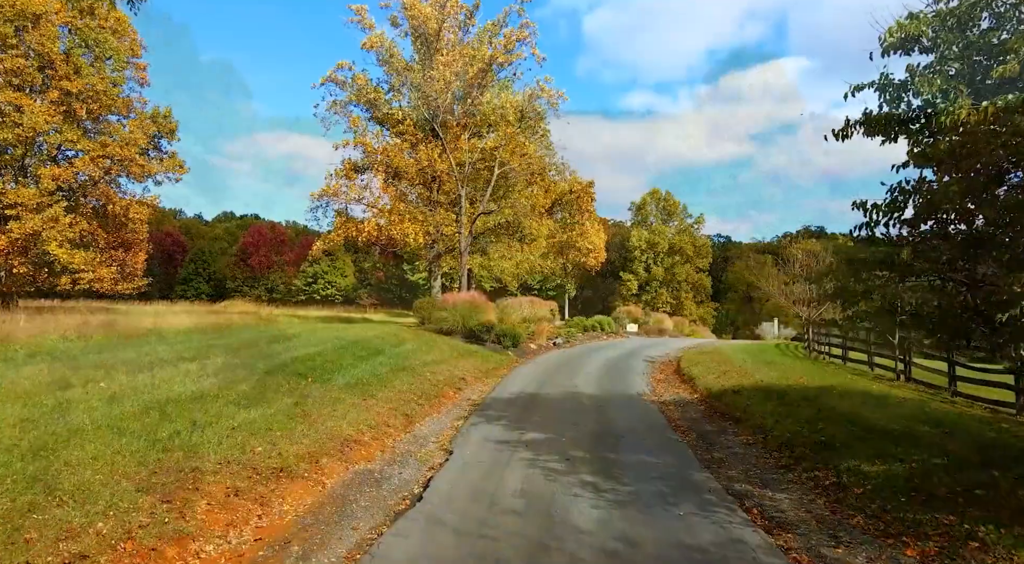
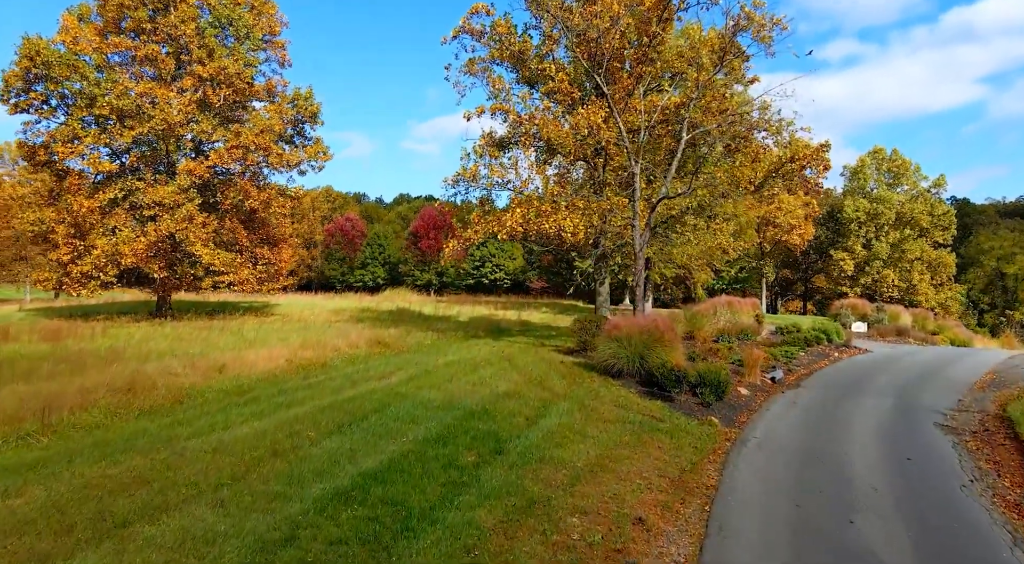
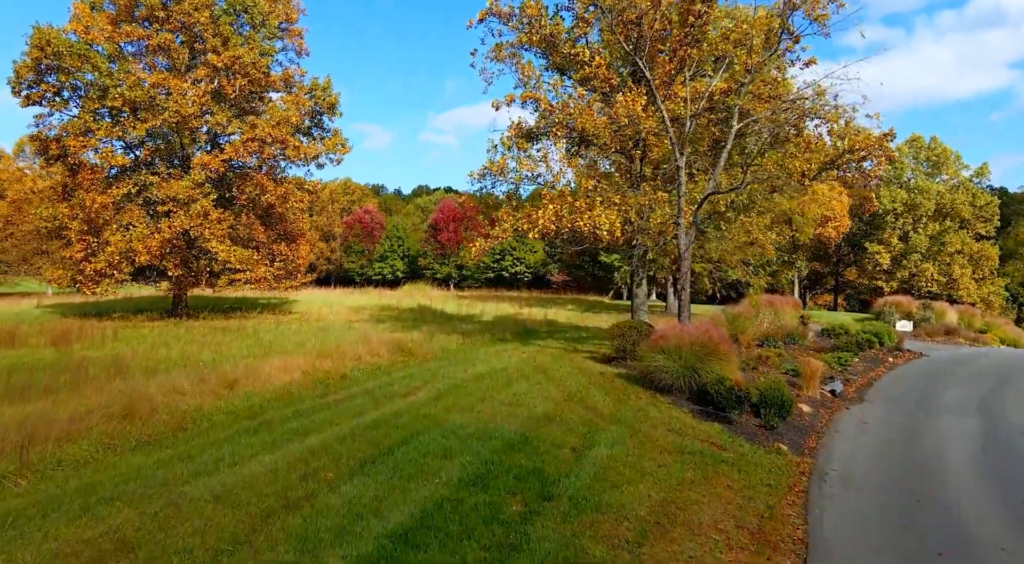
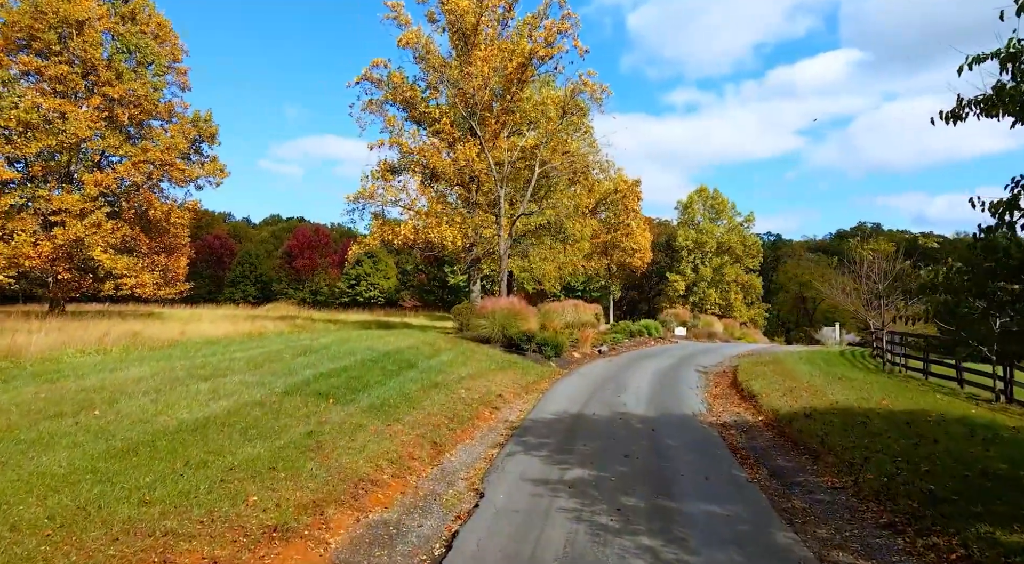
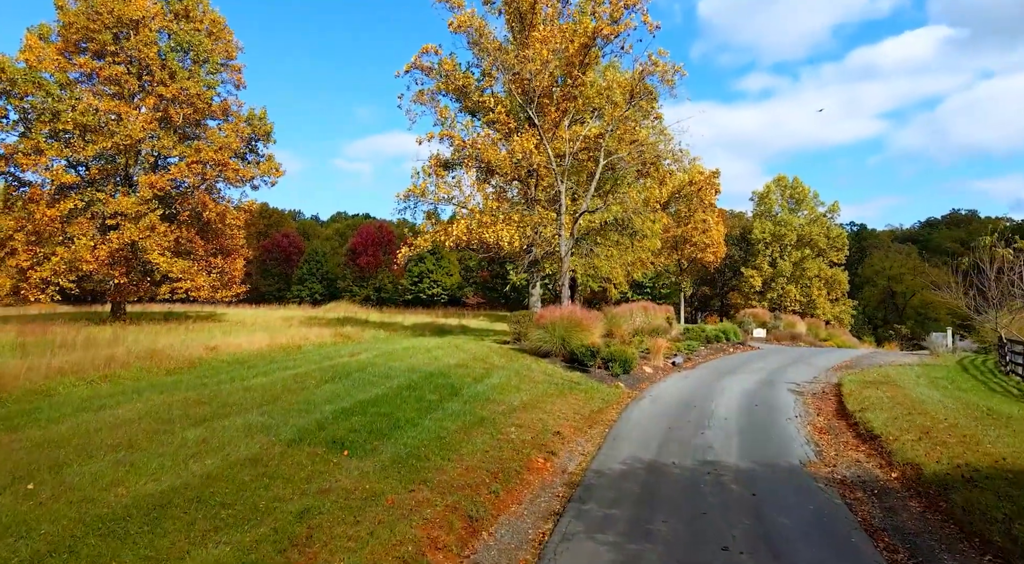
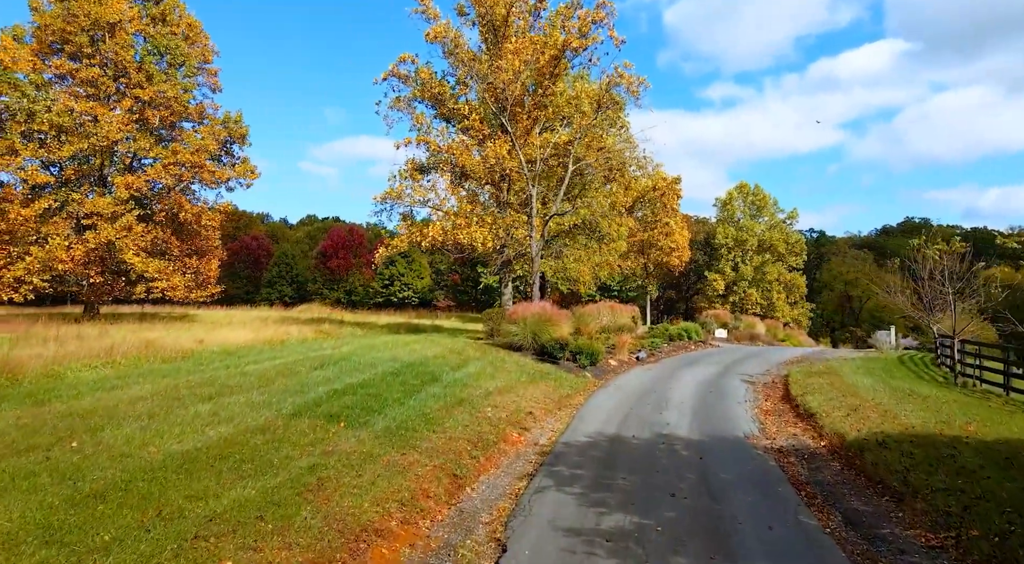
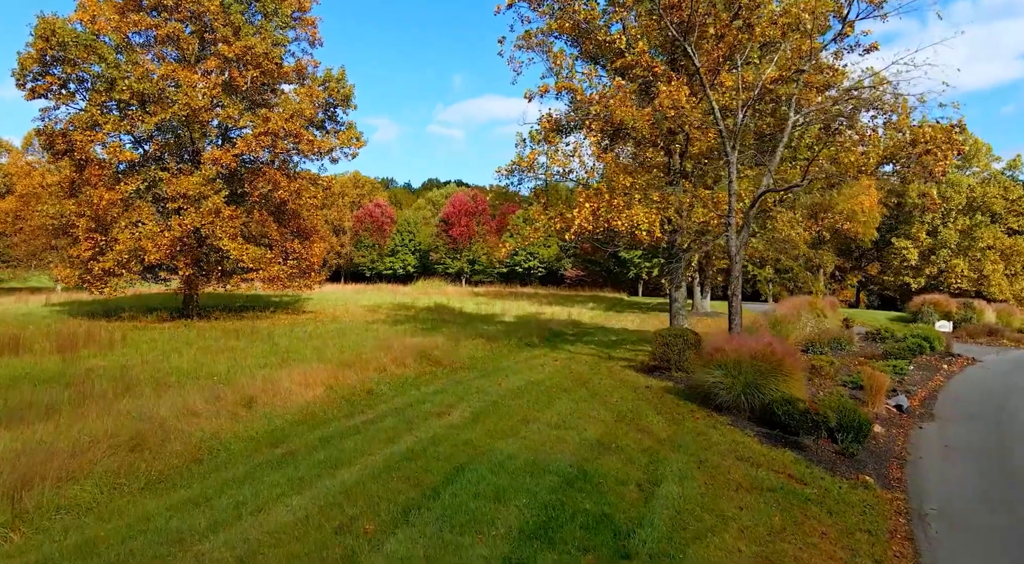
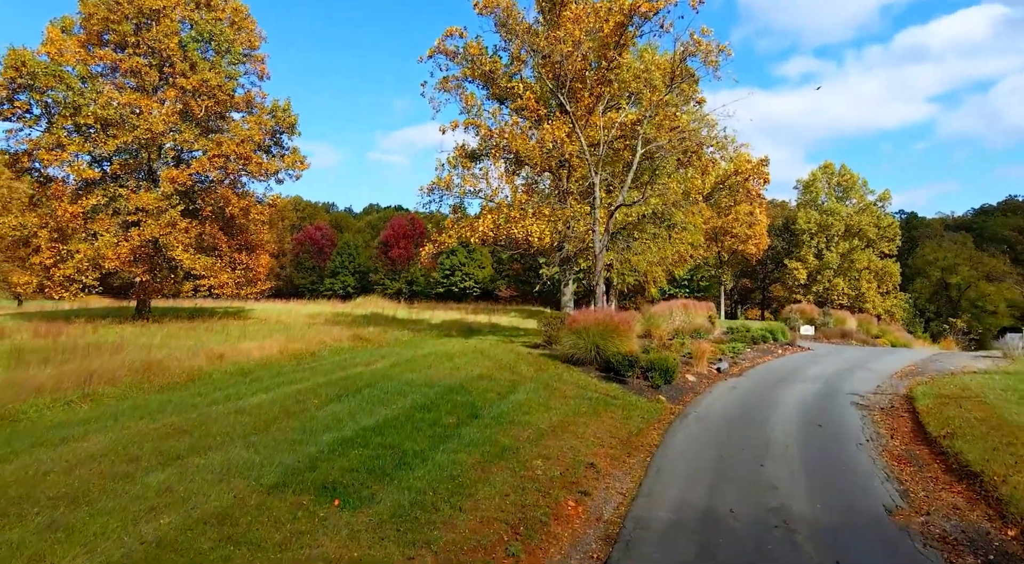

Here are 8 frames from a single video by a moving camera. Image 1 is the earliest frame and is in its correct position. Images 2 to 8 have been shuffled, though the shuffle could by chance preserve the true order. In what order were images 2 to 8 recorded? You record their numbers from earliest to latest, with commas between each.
4, 6, 5, 8, 2, 3, 7
